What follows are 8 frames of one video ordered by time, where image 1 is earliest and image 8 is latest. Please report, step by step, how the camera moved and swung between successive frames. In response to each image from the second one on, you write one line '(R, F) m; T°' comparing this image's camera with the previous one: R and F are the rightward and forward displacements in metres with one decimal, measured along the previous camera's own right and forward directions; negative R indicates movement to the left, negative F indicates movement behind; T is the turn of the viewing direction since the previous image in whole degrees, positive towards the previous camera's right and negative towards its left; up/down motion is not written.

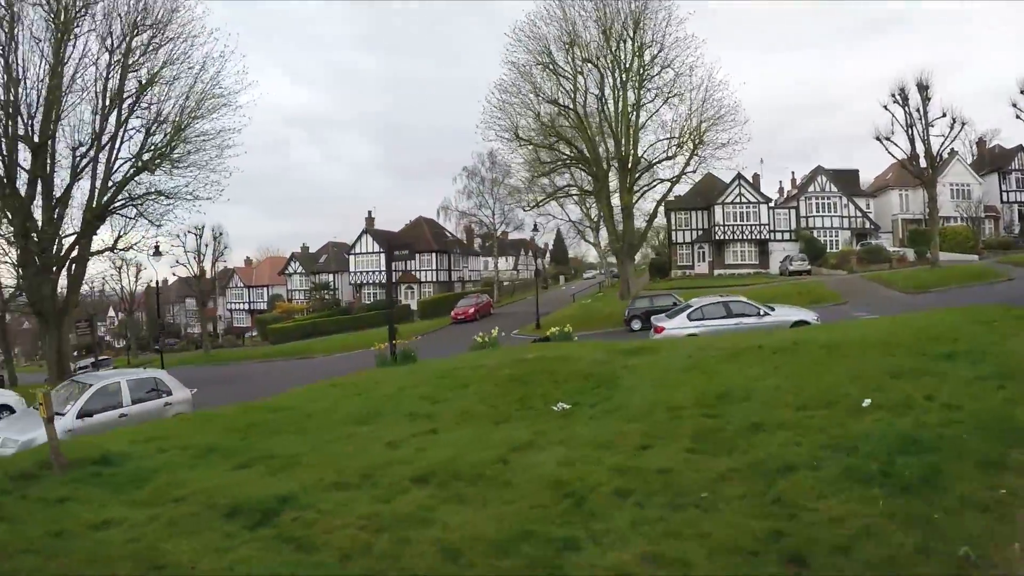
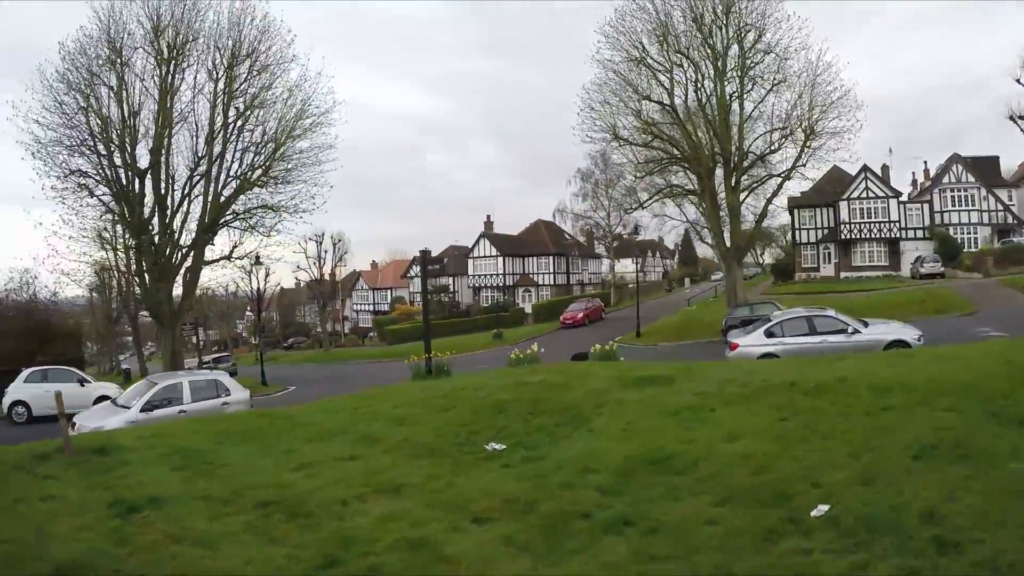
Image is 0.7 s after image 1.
(+2.9, +1.0) m; -14°
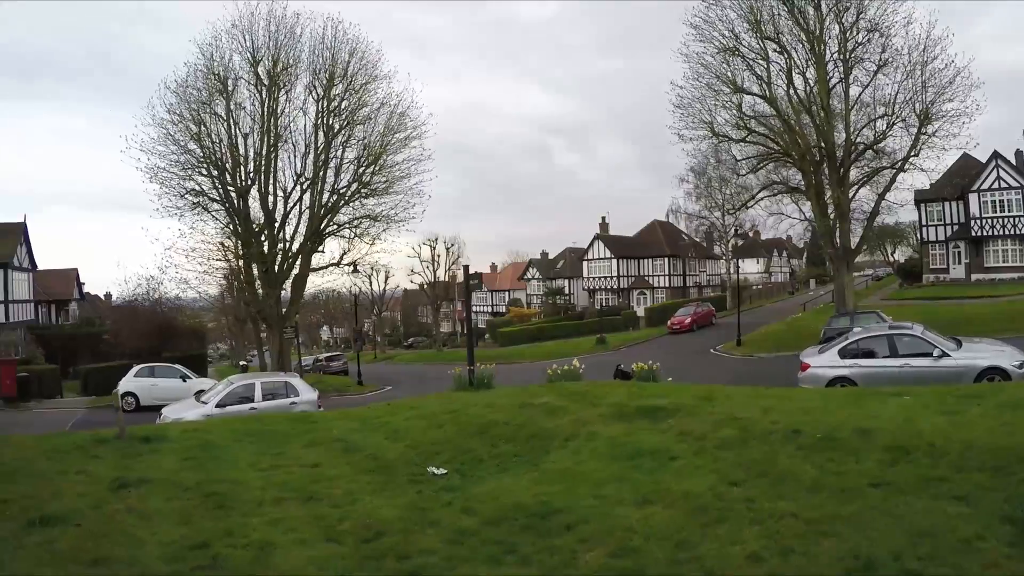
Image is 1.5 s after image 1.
(+2.8, +0.4) m; -13°
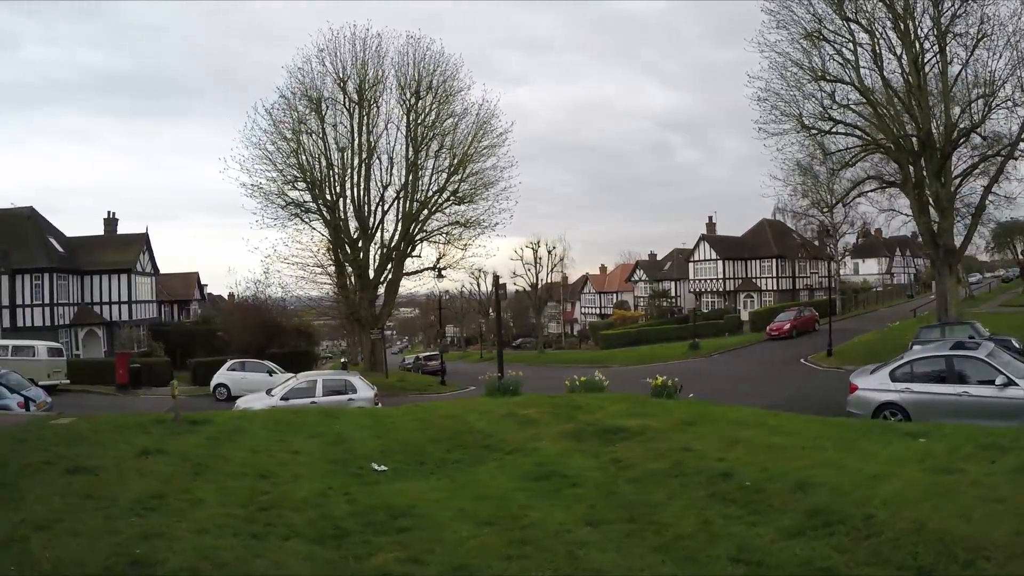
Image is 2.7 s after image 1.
(+2.9, +0.1) m; -13°
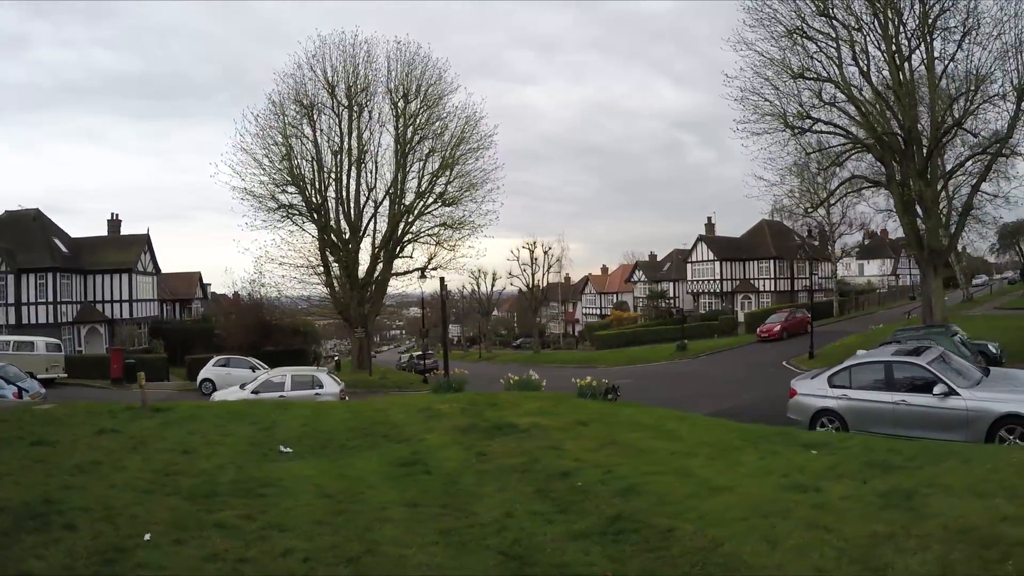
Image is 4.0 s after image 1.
(+2.3, -0.4) m; -4°
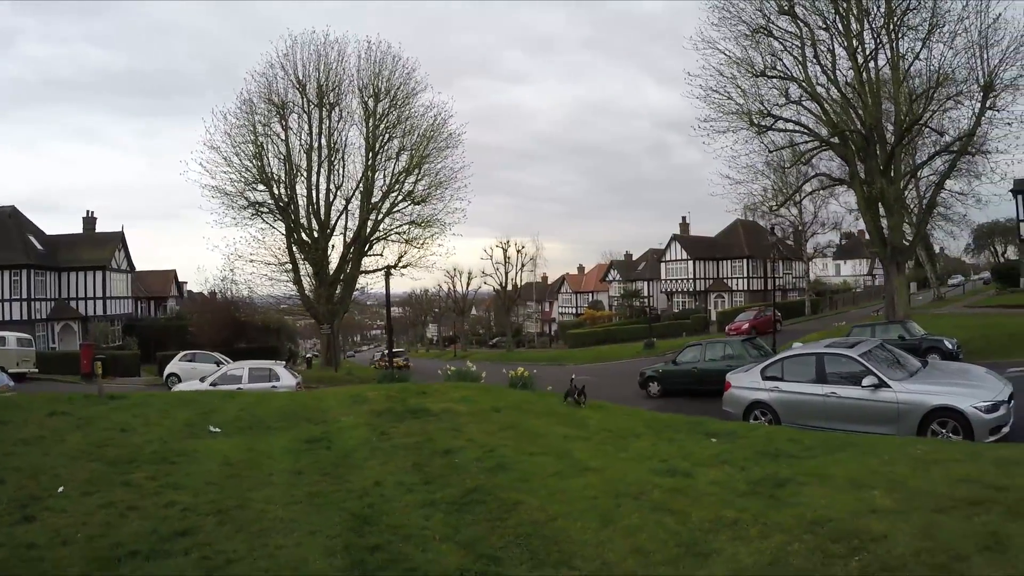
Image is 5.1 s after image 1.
(+1.5, -0.3) m; -1°
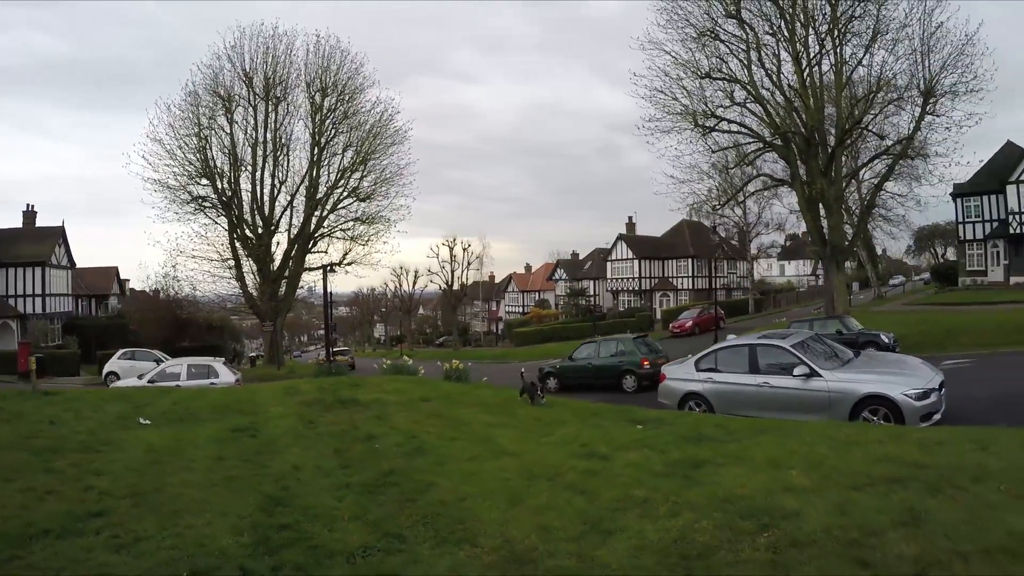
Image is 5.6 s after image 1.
(+0.5, -0.1) m; +3°
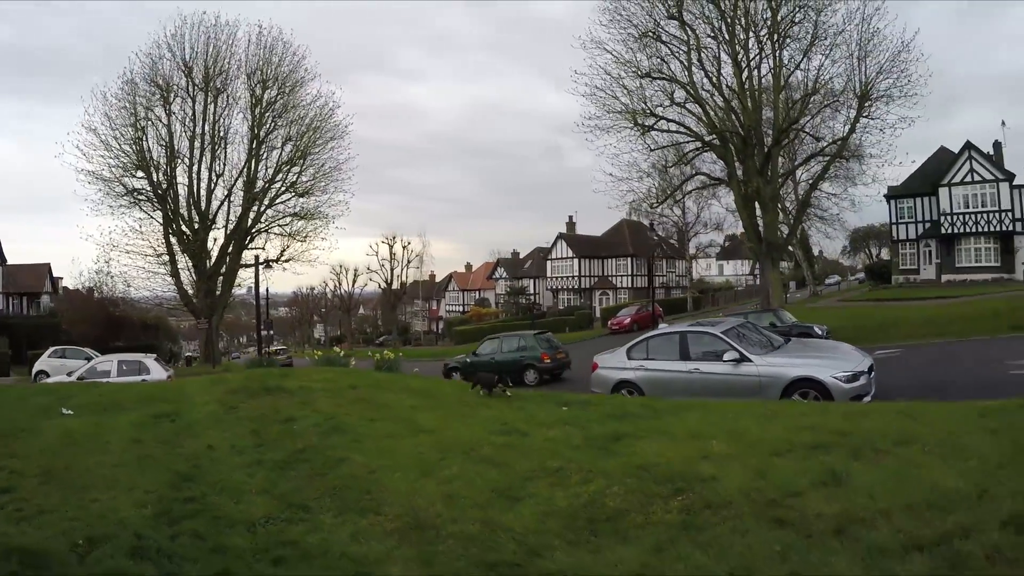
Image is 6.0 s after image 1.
(+0.4, -0.2) m; +3°
